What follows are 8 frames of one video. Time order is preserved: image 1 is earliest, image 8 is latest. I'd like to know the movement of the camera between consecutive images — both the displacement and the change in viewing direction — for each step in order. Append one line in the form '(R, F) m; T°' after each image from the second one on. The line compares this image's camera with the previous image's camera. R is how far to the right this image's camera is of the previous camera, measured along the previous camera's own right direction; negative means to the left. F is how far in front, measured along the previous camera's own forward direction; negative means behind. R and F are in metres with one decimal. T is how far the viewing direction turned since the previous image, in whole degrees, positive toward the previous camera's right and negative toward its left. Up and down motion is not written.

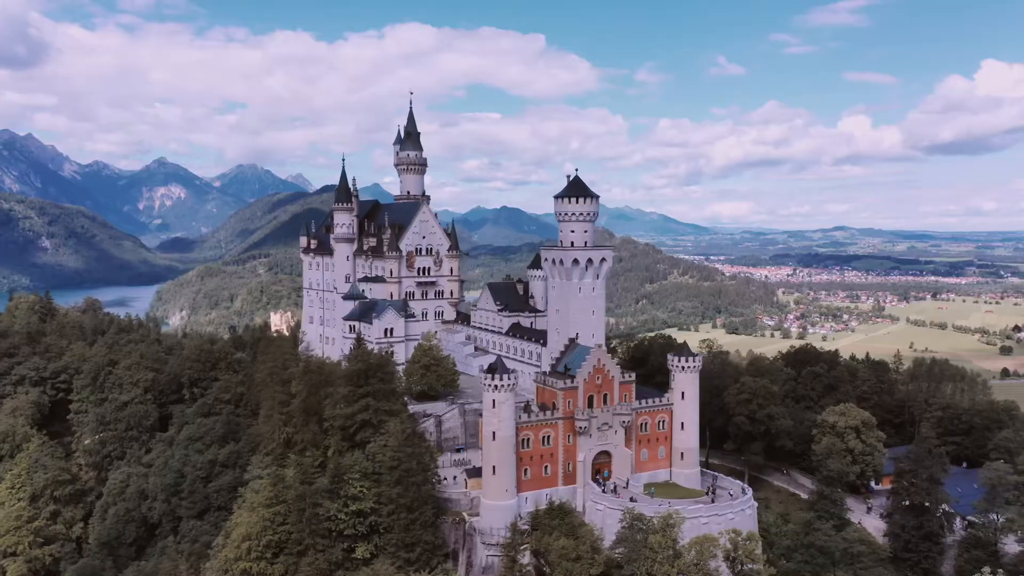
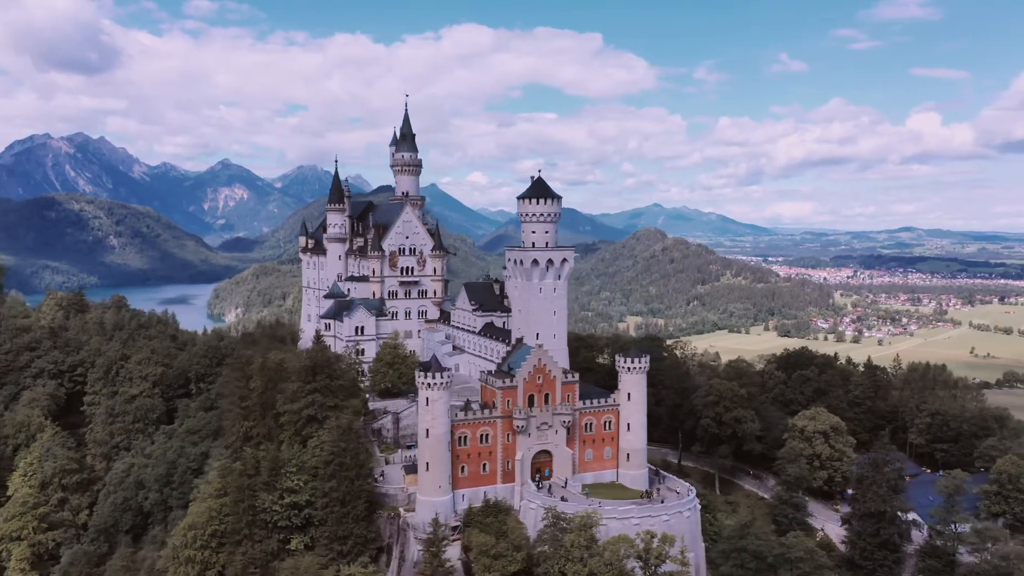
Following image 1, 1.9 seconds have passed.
(+6.6, -0.3) m; -4°
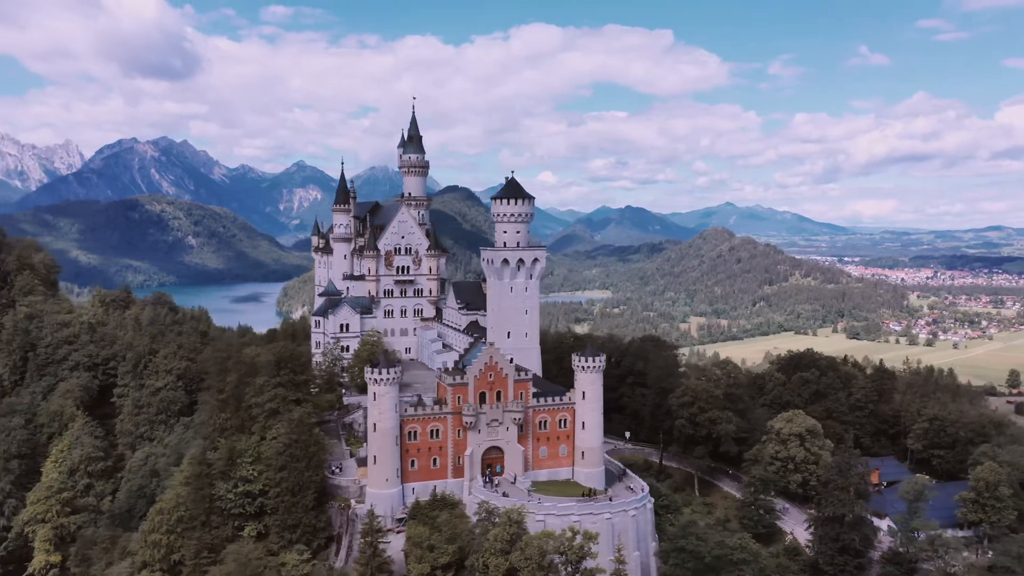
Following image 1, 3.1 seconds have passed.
(+6.8, -0.6) m; -5°
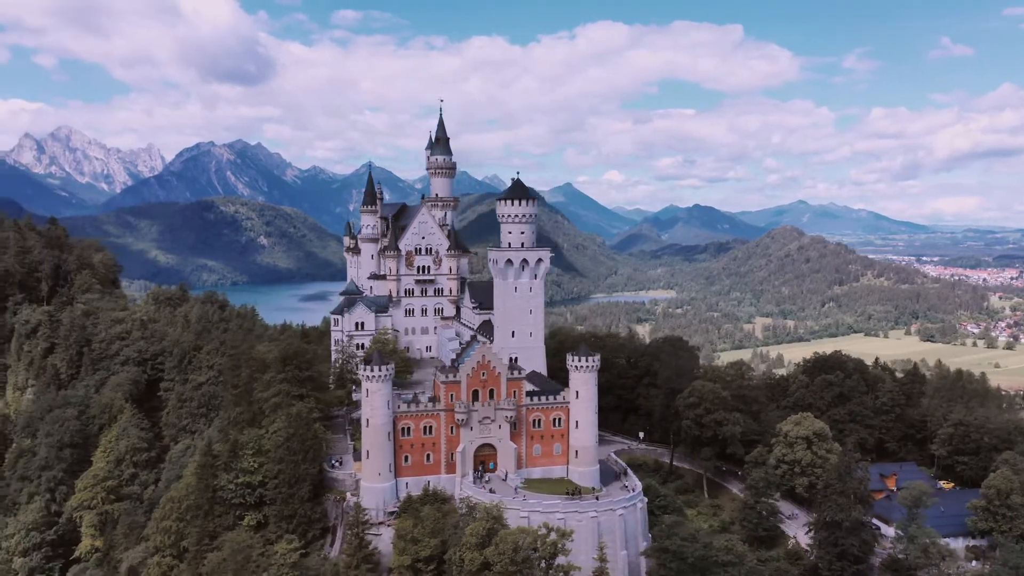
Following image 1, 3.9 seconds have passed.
(+4.4, -0.6) m; -5°
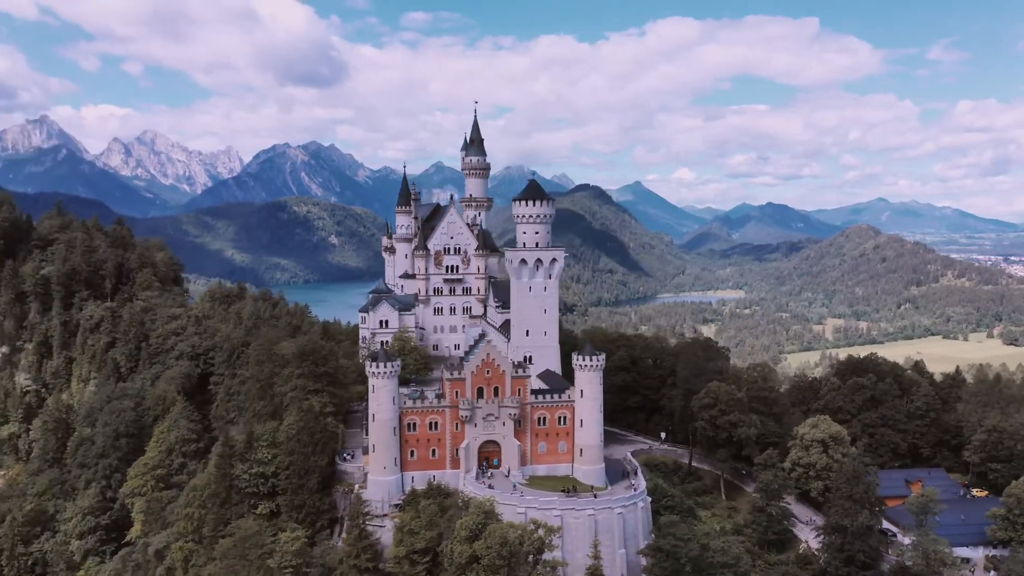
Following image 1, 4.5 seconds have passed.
(+3.9, -0.6) m; -5°
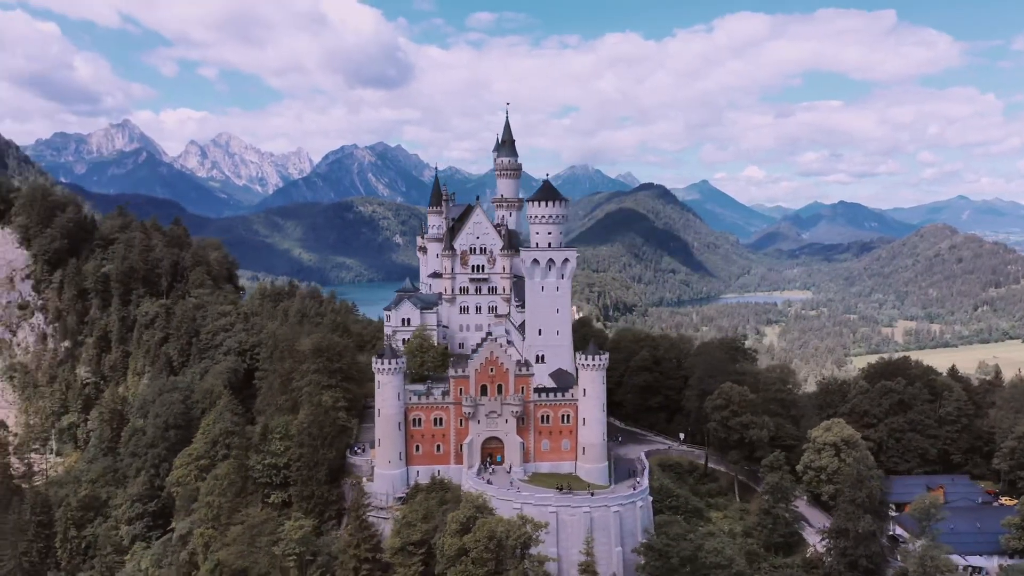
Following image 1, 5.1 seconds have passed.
(+3.7, -0.7) m; -4°
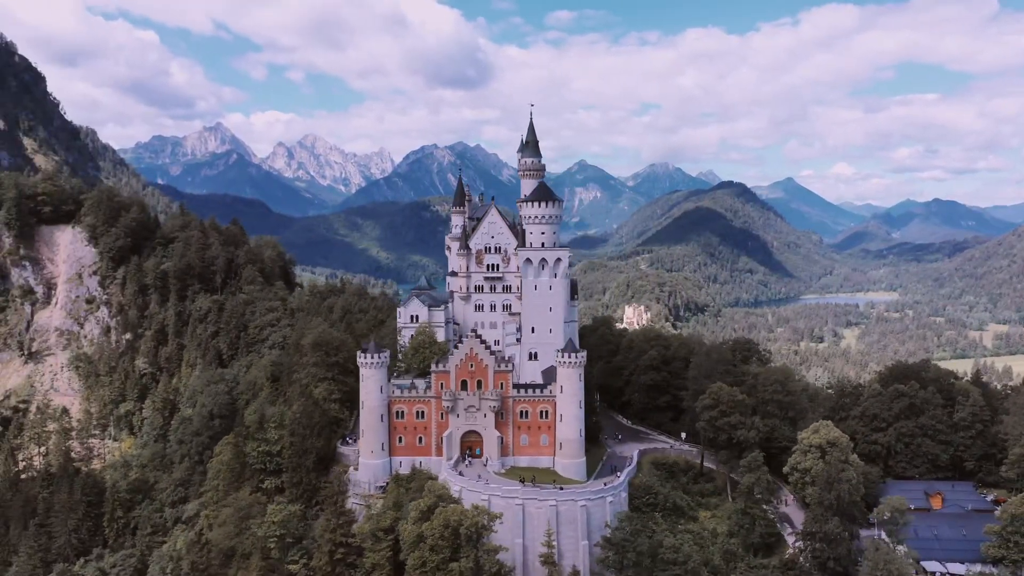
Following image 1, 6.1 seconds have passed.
(+6.3, -1.2) m; -5°
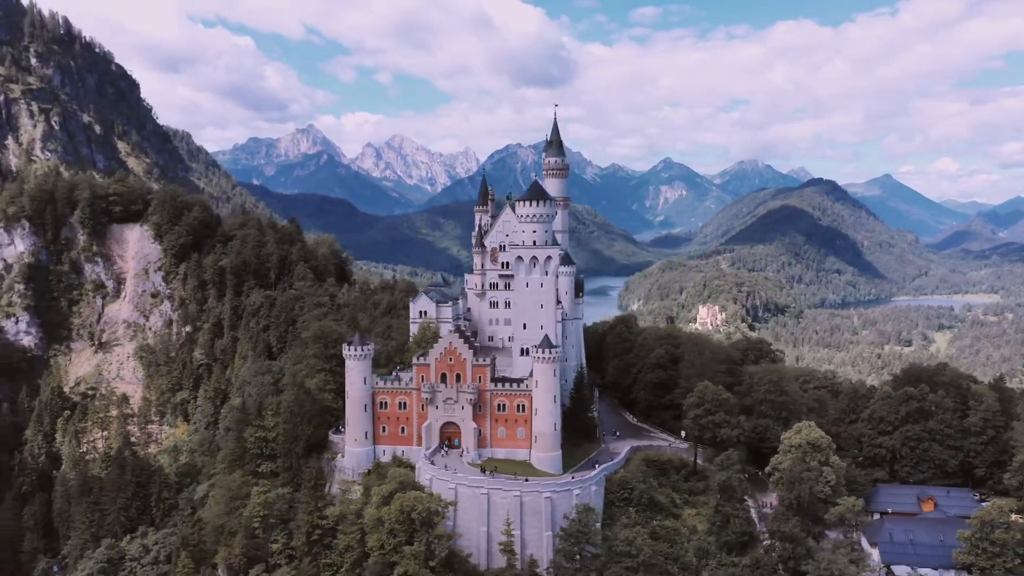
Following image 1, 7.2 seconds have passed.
(+6.9, -1.1) m; -6°
